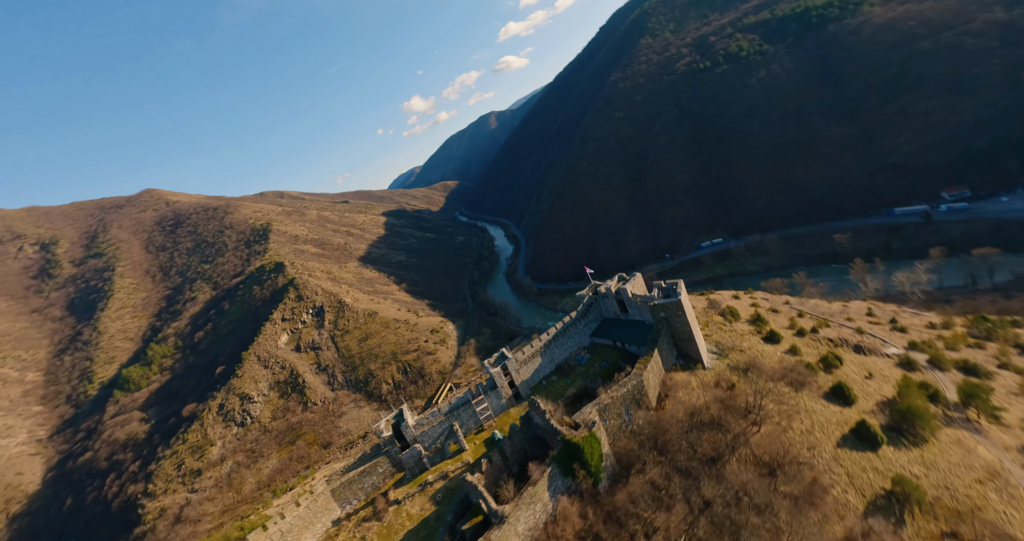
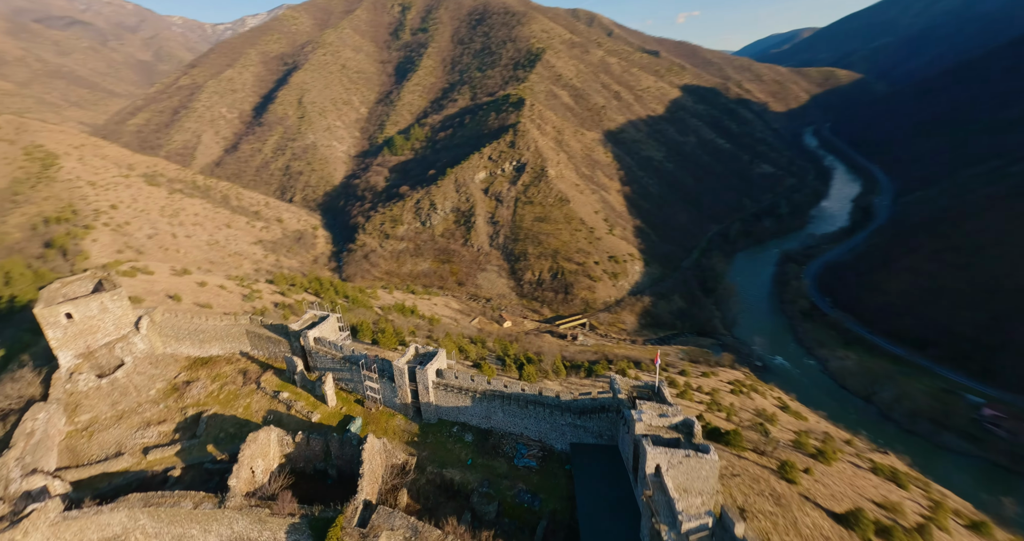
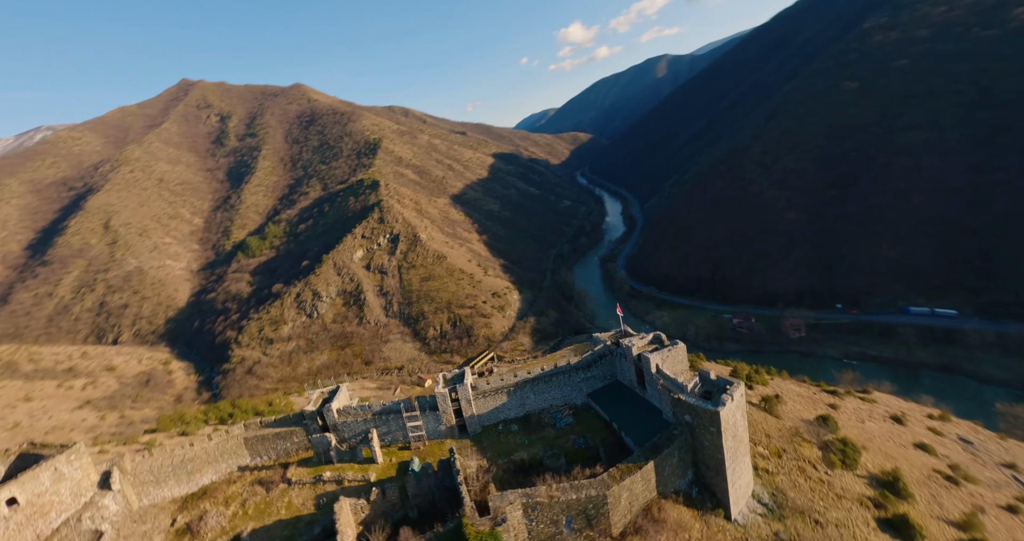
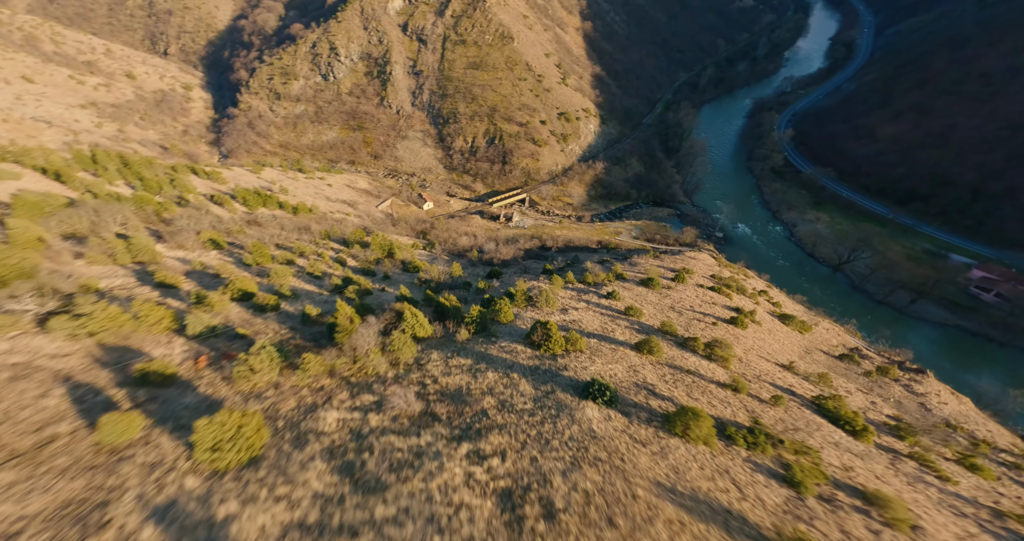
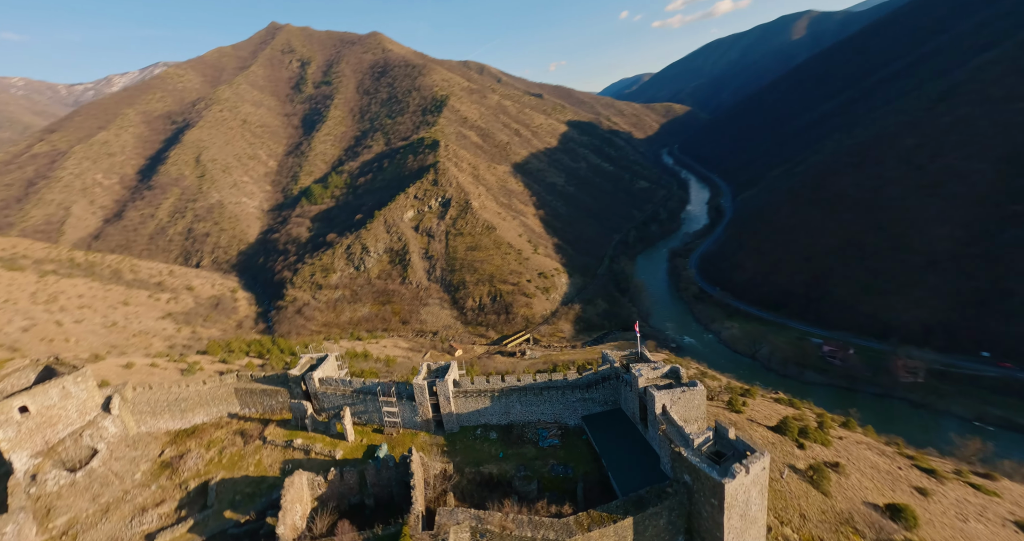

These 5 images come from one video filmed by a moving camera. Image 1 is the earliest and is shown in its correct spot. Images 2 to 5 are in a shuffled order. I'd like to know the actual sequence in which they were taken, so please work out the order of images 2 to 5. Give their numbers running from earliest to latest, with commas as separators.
3, 5, 2, 4
